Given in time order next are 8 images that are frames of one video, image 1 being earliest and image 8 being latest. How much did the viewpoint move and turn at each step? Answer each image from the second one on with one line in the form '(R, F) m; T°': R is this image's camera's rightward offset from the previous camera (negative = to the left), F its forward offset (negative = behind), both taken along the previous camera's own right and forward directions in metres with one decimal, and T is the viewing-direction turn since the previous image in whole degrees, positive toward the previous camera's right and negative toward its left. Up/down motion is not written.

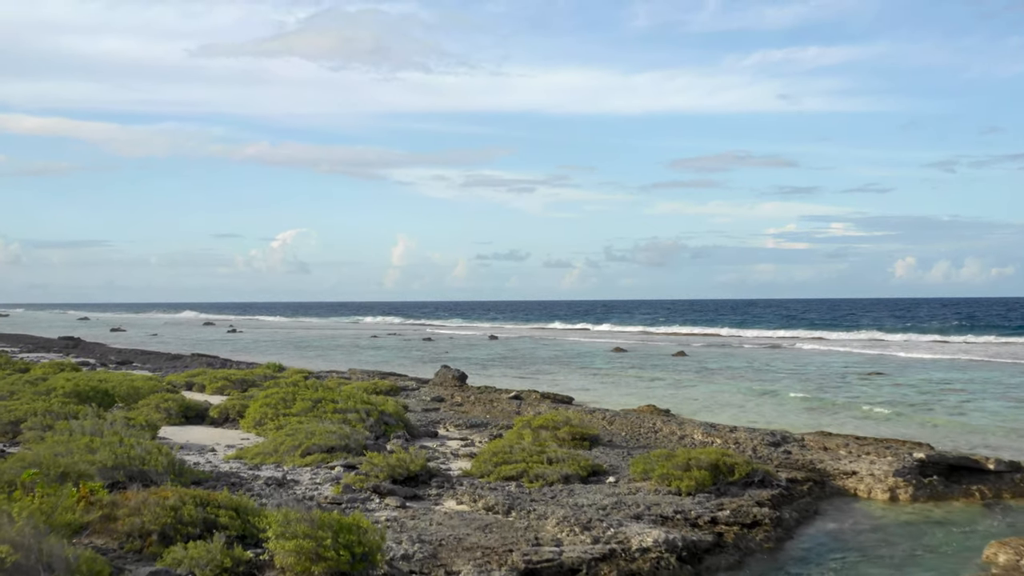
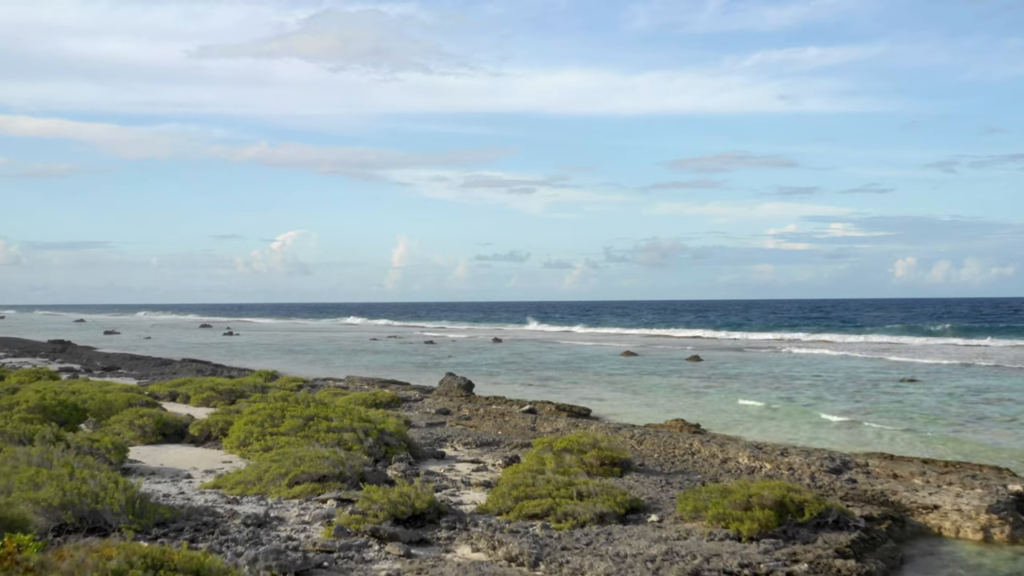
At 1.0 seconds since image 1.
(-0.3, +1.9) m; 0°
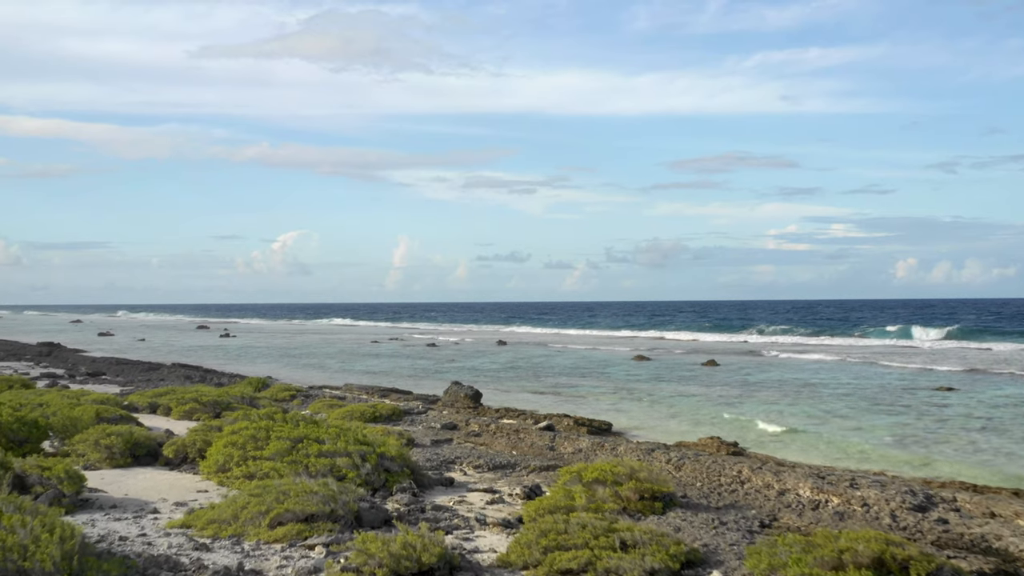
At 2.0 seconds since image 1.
(-0.3, +2.0) m; 0°
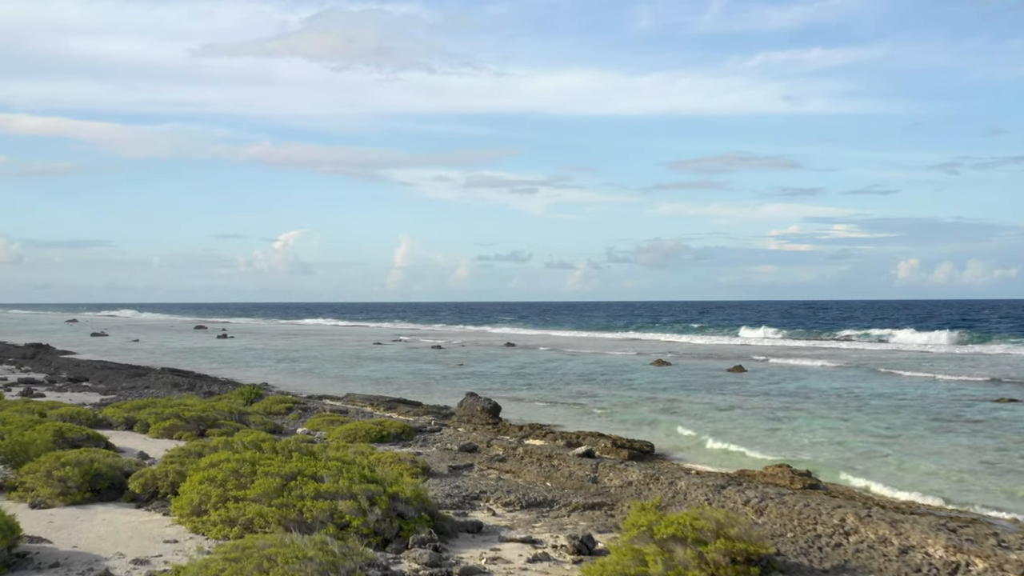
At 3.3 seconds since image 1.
(-0.6, +2.5) m; 0°
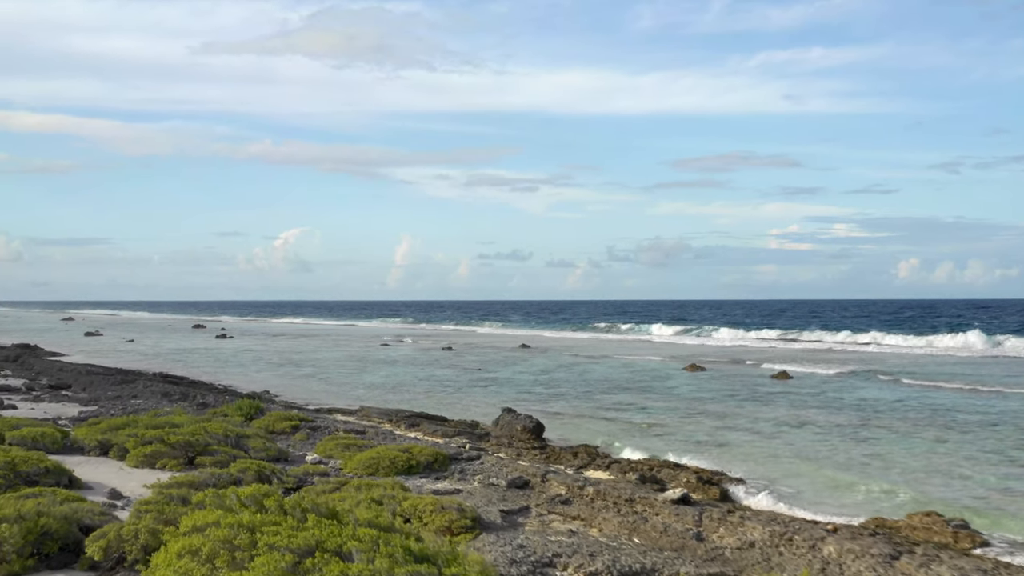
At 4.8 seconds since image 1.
(-1.1, +3.1) m; 0°
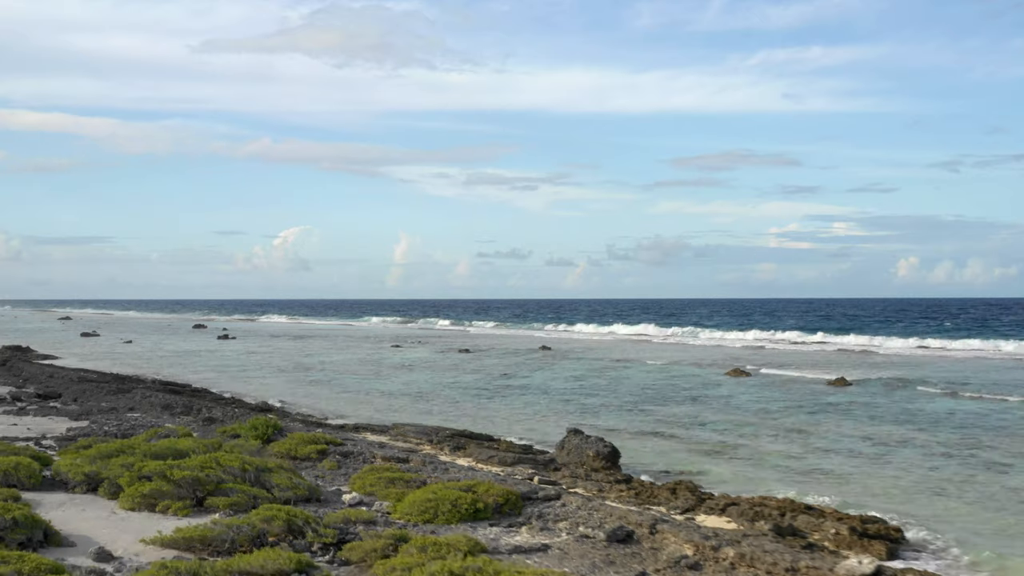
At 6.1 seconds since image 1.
(-1.4, +2.9) m; 0°
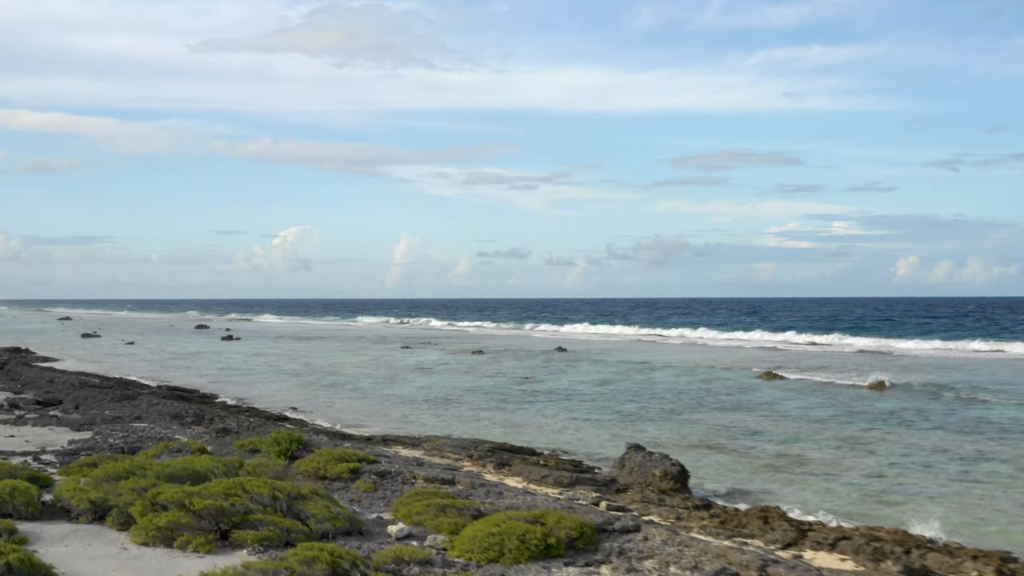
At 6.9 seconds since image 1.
(-1.0, +1.6) m; 0°
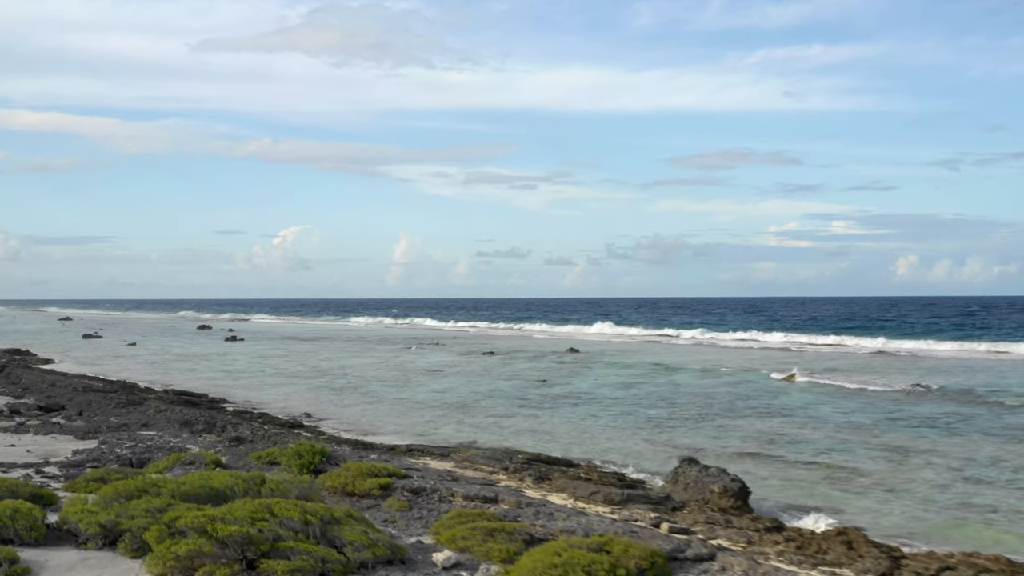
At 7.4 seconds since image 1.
(-0.7, +1.1) m; 0°
